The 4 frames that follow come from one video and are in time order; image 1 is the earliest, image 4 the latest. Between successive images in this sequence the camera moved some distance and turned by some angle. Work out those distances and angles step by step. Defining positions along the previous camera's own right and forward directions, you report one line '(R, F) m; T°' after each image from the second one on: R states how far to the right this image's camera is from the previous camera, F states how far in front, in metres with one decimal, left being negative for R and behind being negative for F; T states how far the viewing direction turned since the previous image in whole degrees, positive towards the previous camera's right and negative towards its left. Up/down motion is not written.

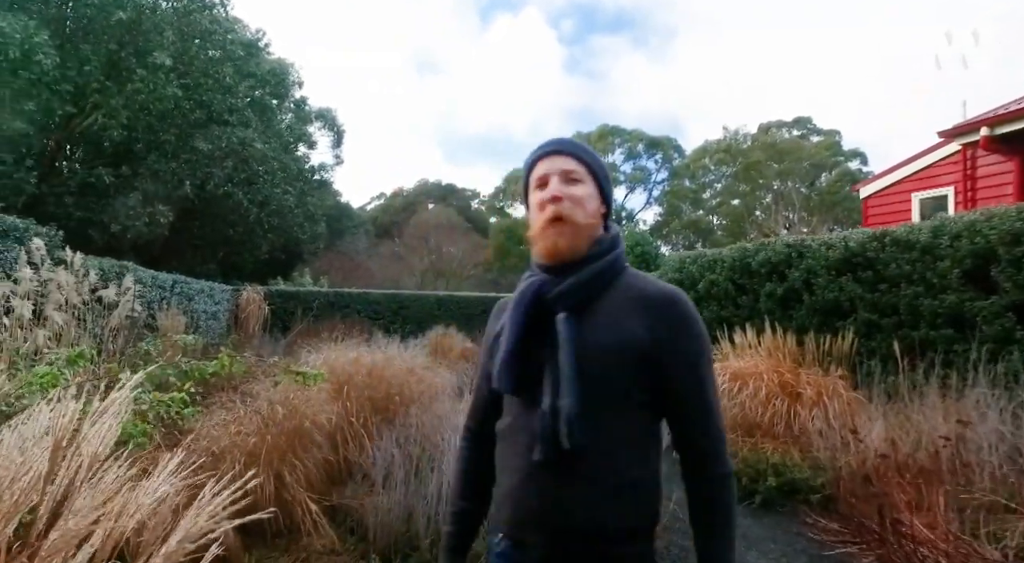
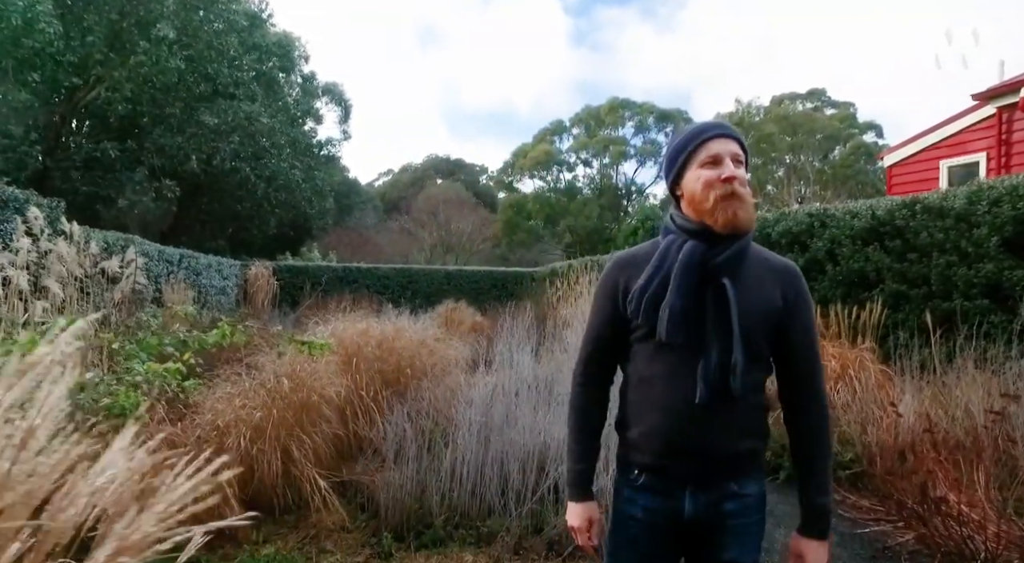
(0.0, +0.2) m; -1°
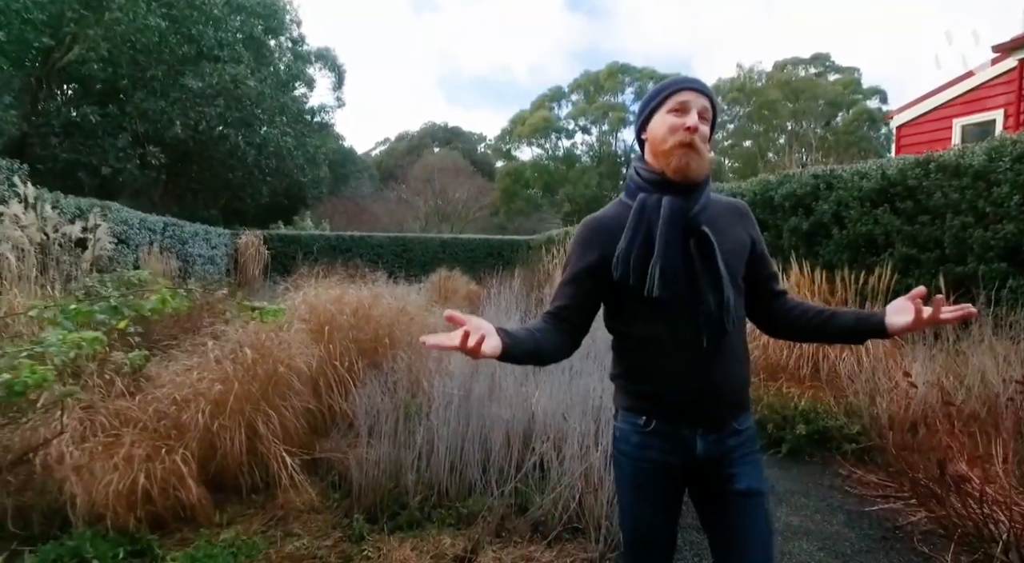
(+0.1, +0.3) m; 0°
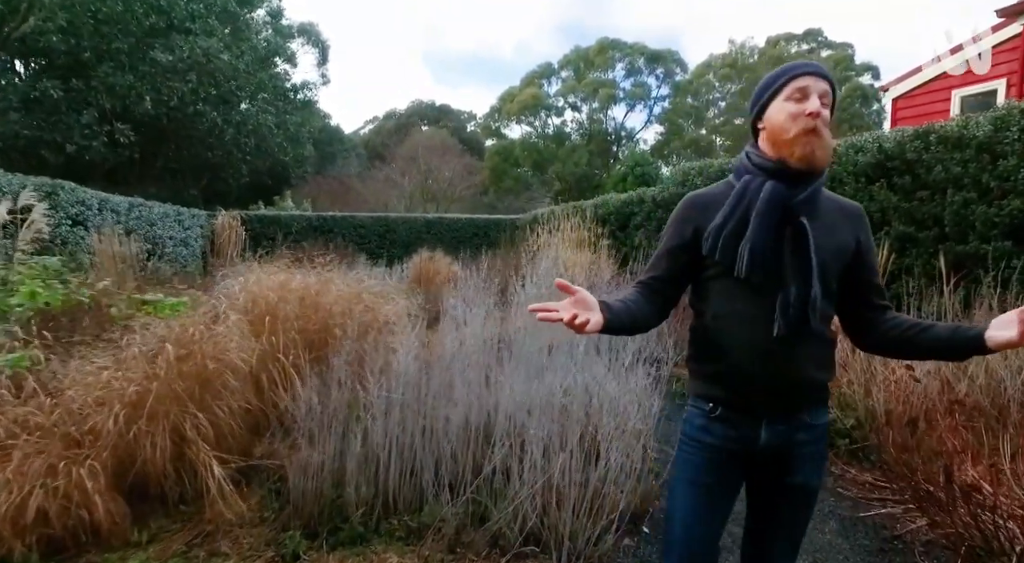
(+0.1, +0.3) m; +1°
